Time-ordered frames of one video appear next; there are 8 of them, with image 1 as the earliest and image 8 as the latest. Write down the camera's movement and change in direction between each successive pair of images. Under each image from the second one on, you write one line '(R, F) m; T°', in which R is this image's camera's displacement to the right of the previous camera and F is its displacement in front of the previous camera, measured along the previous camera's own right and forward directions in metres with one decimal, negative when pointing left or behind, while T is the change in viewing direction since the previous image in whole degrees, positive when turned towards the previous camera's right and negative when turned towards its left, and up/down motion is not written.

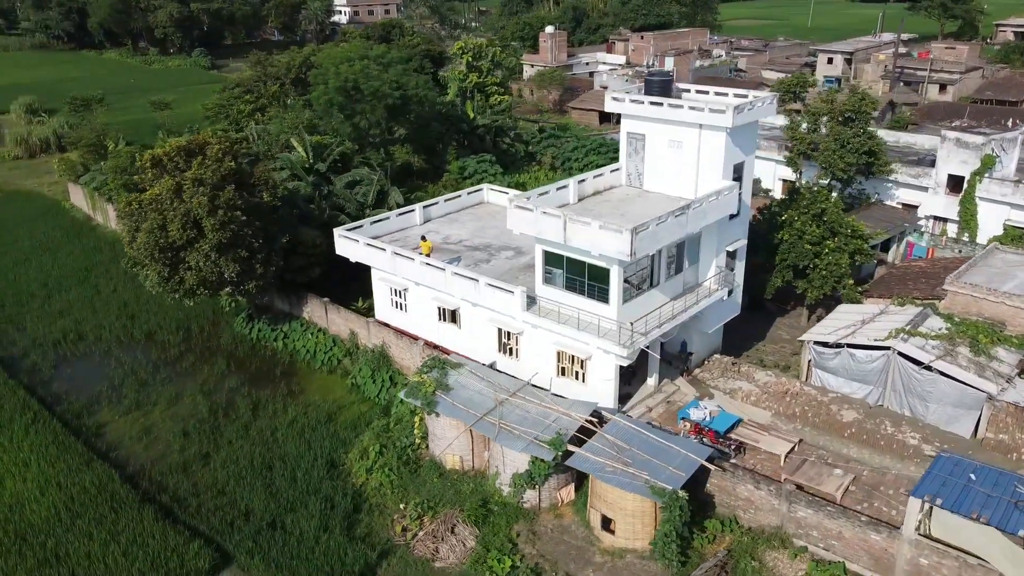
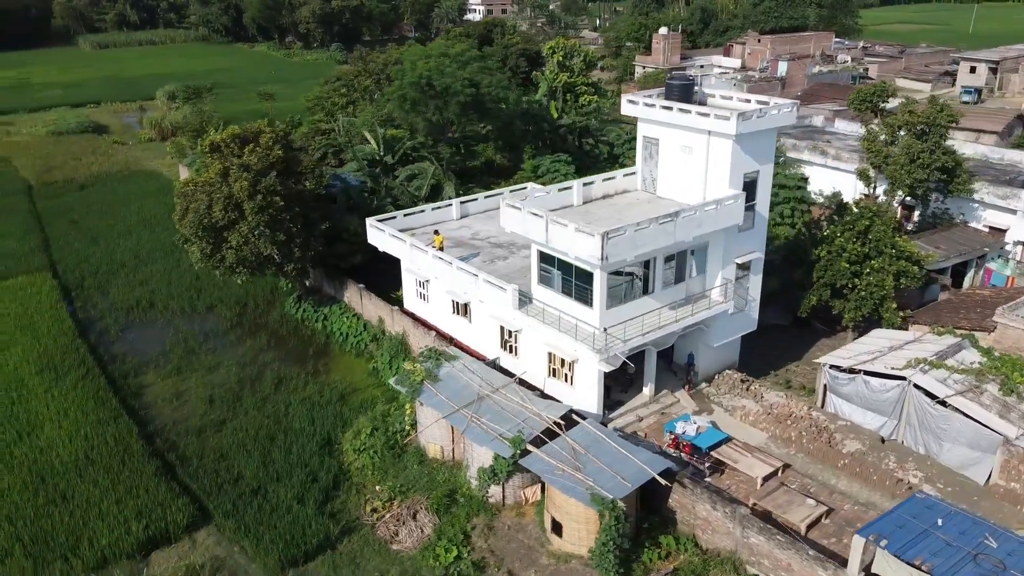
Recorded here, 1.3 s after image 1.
(+3.1, +0.1) m; -10°
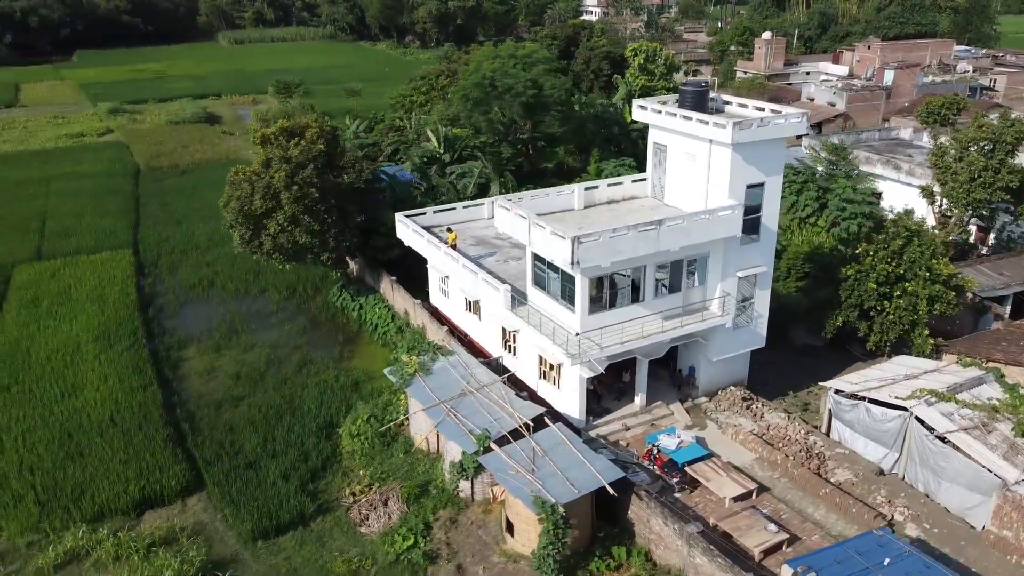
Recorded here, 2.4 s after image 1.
(+2.7, 0.0) m; -8°
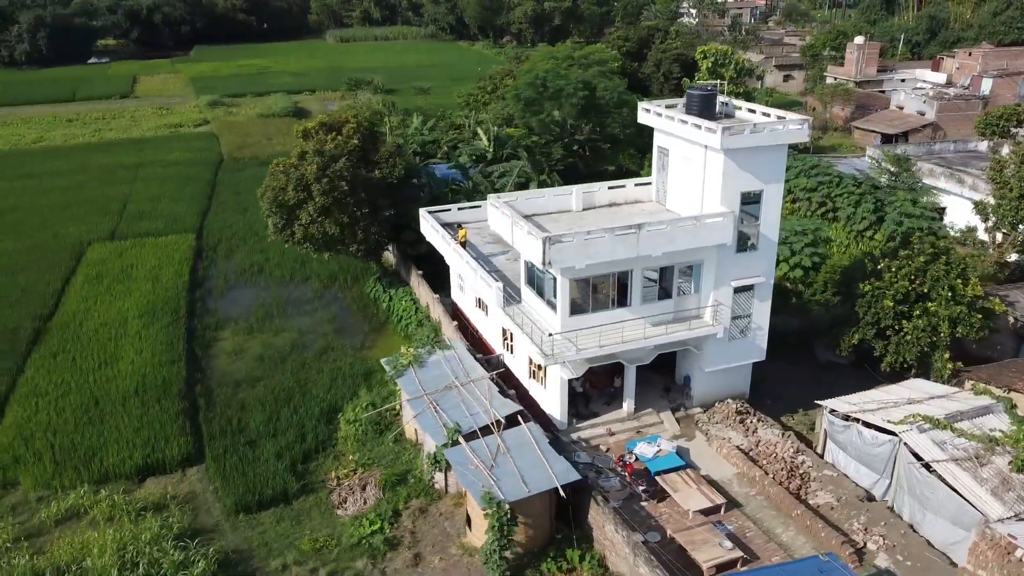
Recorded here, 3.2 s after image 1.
(+2.4, 0.0) m; -7°
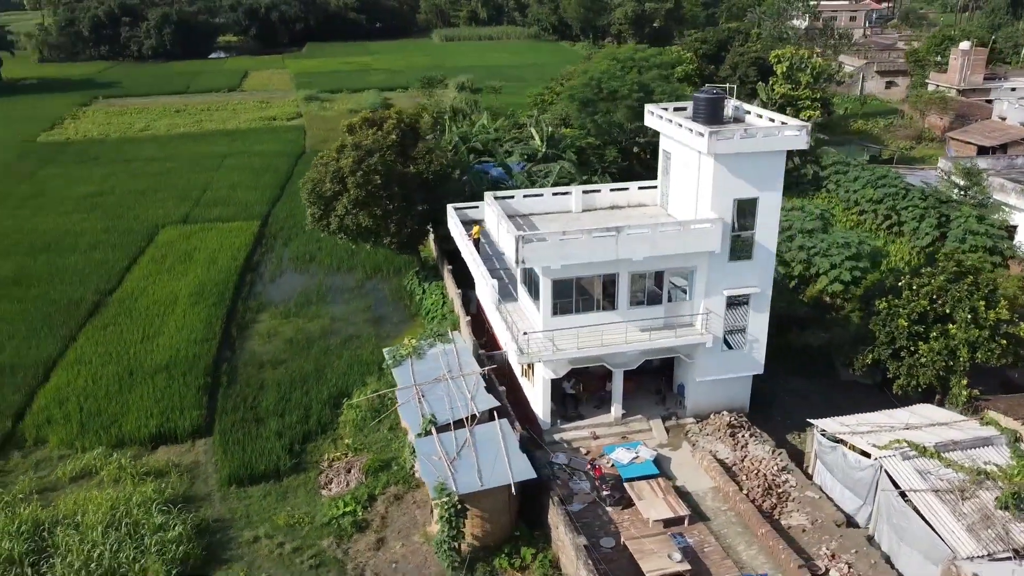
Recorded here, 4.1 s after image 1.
(+2.4, 0.0) m; -7°
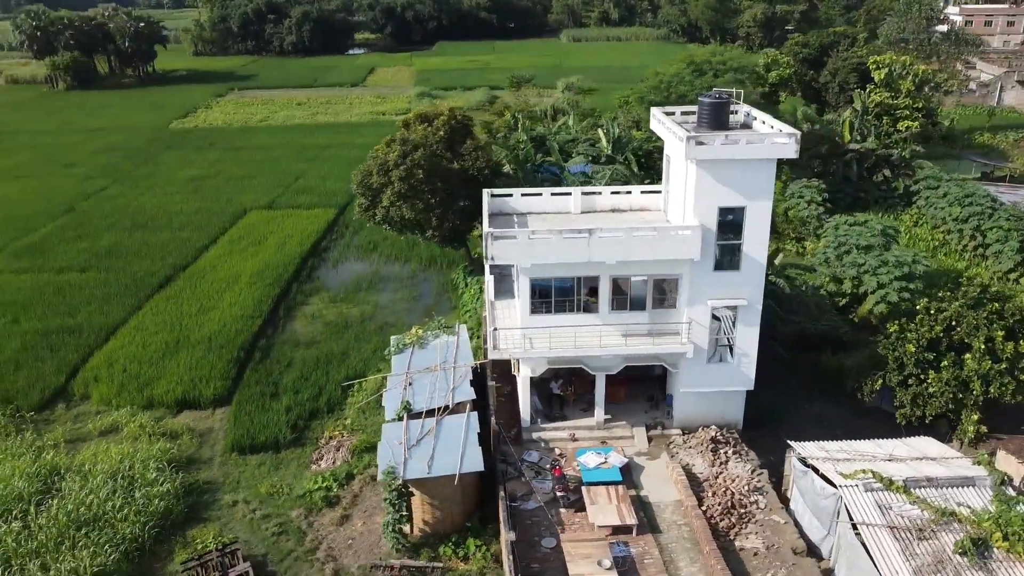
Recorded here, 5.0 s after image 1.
(+3.0, 0.0) m; -9°
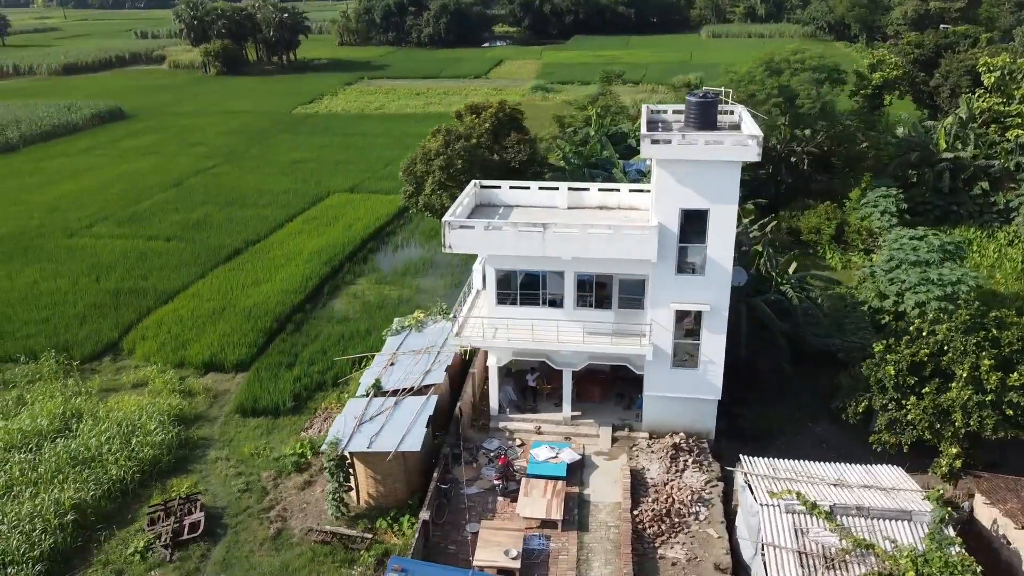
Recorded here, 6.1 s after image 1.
(+3.5, +0.1) m; -10°
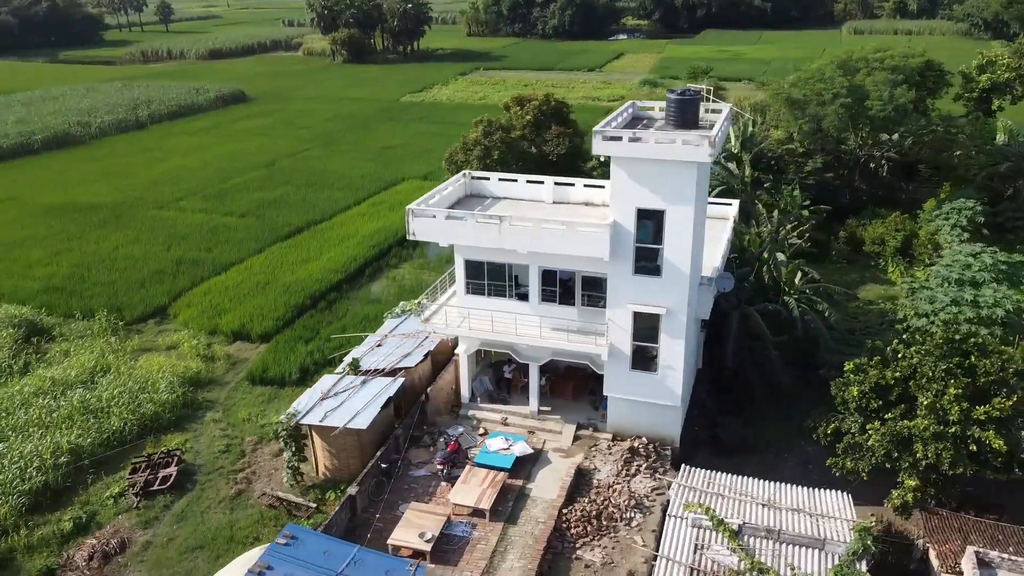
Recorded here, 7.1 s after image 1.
(+3.4, +0.2) m; -9°
